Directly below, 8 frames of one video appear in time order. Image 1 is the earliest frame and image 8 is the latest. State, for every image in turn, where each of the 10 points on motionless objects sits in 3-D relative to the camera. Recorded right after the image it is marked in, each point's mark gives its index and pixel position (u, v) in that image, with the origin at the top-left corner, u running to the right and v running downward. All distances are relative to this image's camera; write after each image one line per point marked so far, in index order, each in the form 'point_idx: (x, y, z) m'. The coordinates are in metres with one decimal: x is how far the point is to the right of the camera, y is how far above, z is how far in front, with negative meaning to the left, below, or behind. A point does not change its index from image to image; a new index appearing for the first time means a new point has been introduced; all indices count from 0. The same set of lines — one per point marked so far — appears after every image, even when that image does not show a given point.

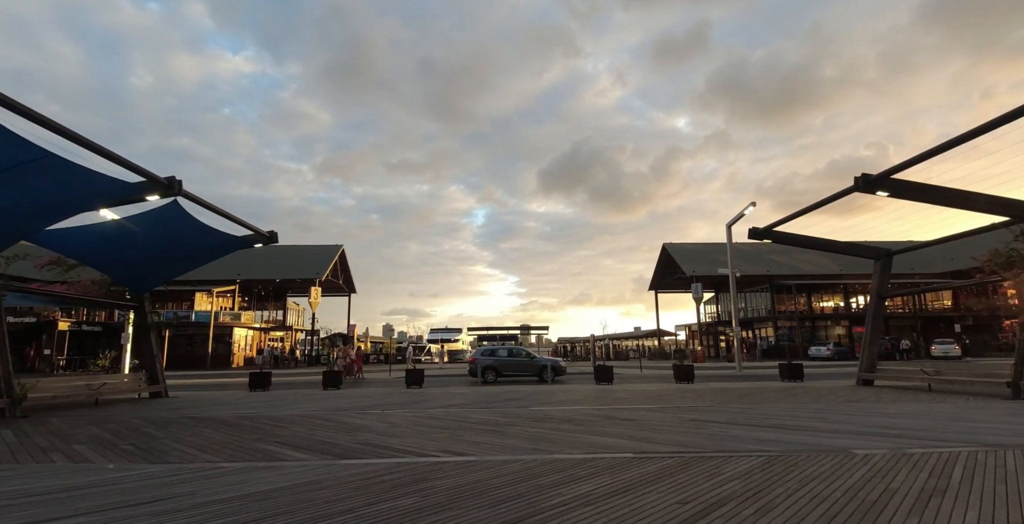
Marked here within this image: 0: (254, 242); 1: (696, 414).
0: (-8.0, +0.6, +16.4) m
1: (+3.4, -2.8, +9.6) m
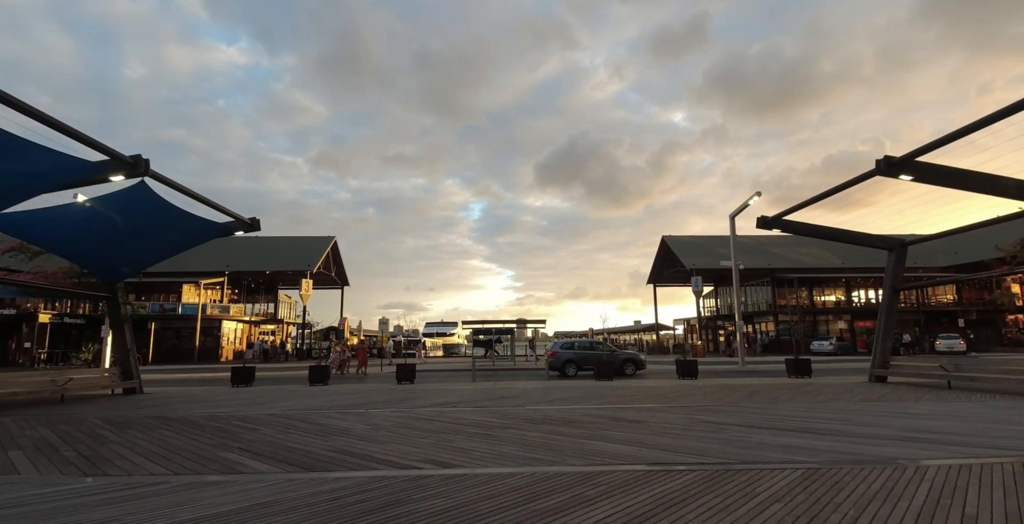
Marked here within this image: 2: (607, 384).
0: (-8.1, +1.0, +15.5) m
1: (+3.3, -2.6, +8.8) m
2: (+2.9, -3.6, +15.8) m
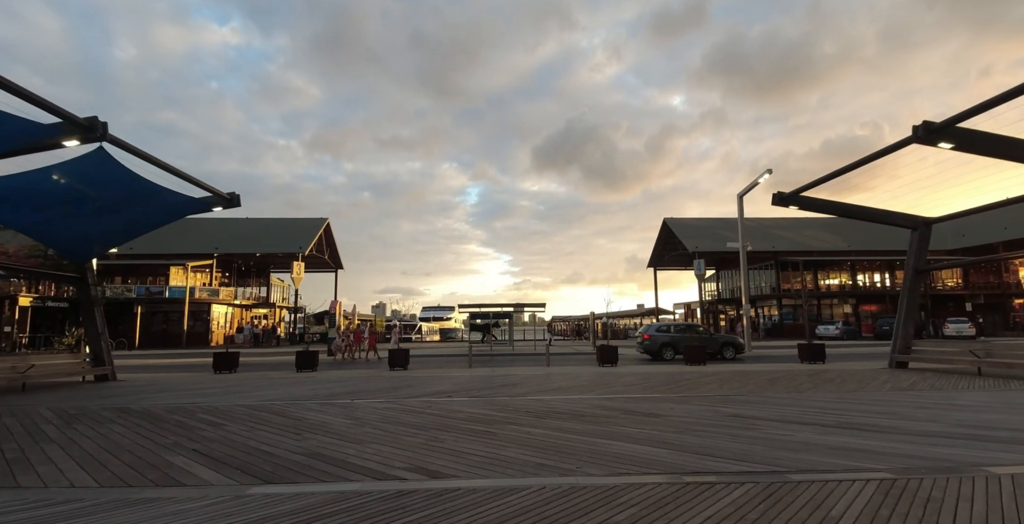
0: (-8.1, +1.6, +14.4) m
1: (+3.3, -2.2, +7.9) m
2: (+2.8, -3.0, +14.9) m
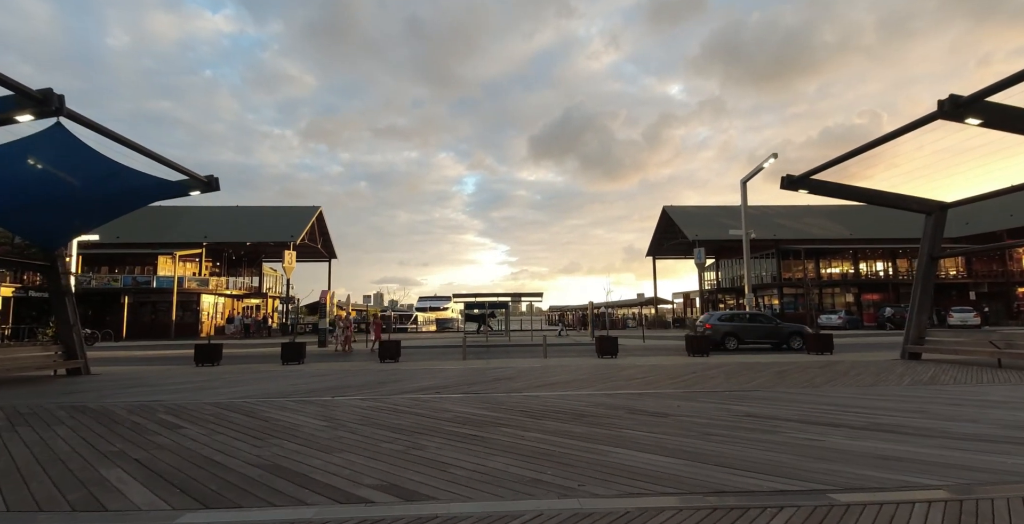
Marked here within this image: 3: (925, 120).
0: (-8.3, +1.9, +13.6) m
1: (+3.2, -1.9, +7.2) m
2: (+2.7, -2.7, +14.2) m
3: (+7.1, +2.4, +9.1) m
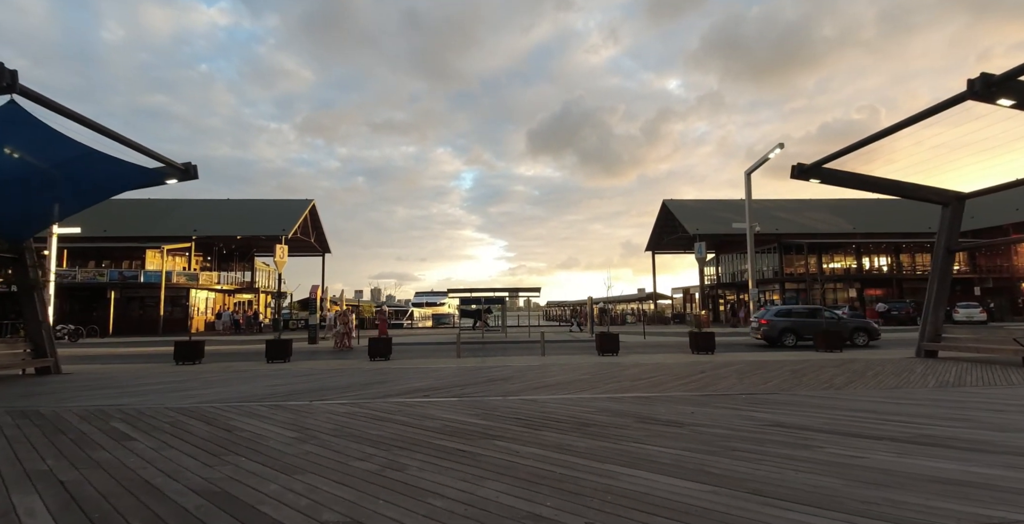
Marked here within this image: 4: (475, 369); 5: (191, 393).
0: (-8.3, +2.1, +12.8) m
1: (+3.1, -1.8, +6.5) m
2: (+2.6, -2.5, +13.5) m
3: (+7.0, +2.6, +8.4) m
4: (-0.9, -2.5, +12.3) m
5: (-5.2, -2.1, +8.6) m
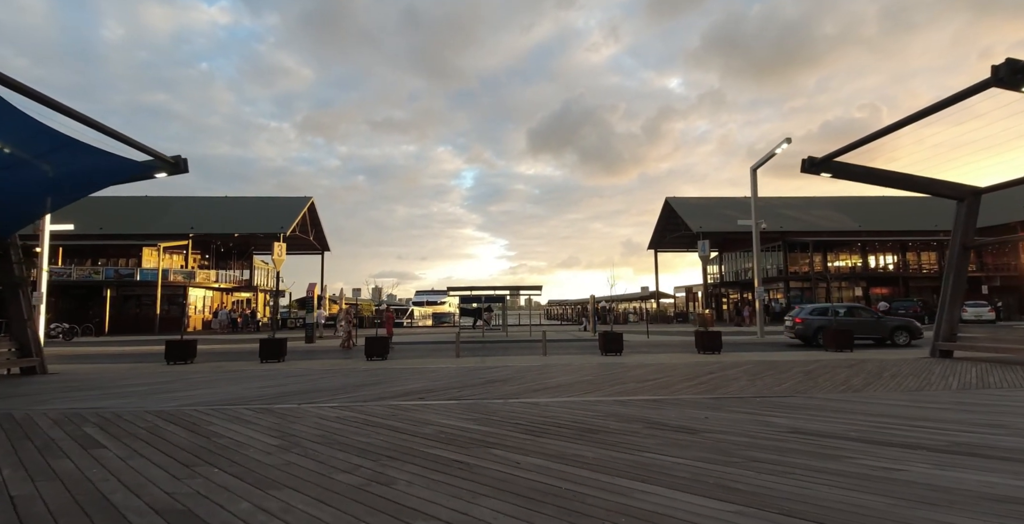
0: (-8.3, +2.2, +12.3) m
1: (+3.2, -1.8, +6.1) m
2: (+2.6, -2.4, +13.1) m
3: (+7.0, +2.6, +7.9) m
4: (-0.8, -2.4, +11.8) m
5: (-5.2, -2.1, +8.2) m
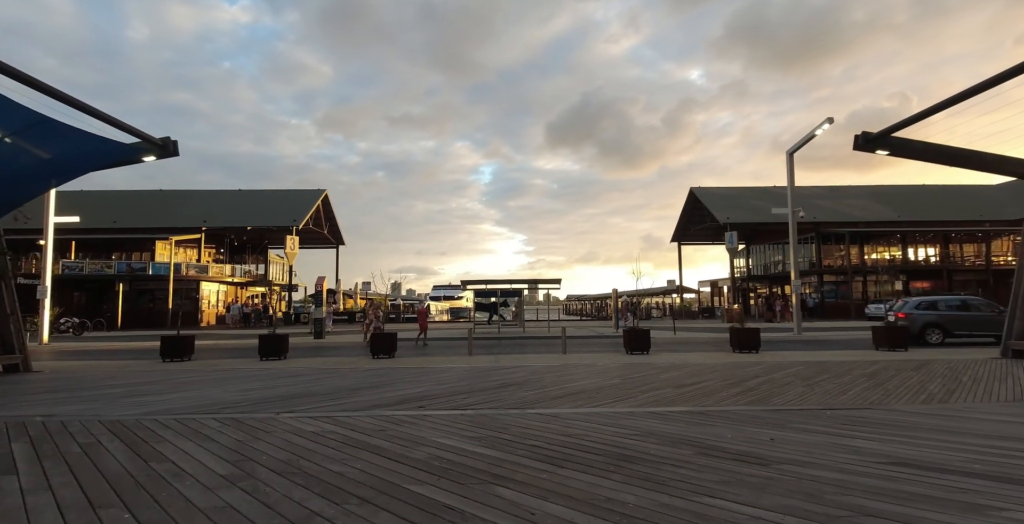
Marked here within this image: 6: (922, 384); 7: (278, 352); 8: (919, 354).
0: (-8.0, +2.4, +11.4) m
1: (+3.3, -1.6, +4.8) m
2: (+3.0, -2.2, +11.8) m
3: (+7.2, +2.8, +6.5) m
4: (-0.5, -2.2, +10.7) m
5: (-5.0, -1.9, +7.2) m
6: (+6.3, -1.9, +8.1) m
7: (-6.0, -2.3, +13.5) m
8: (+9.3, -2.1, +12.1) m
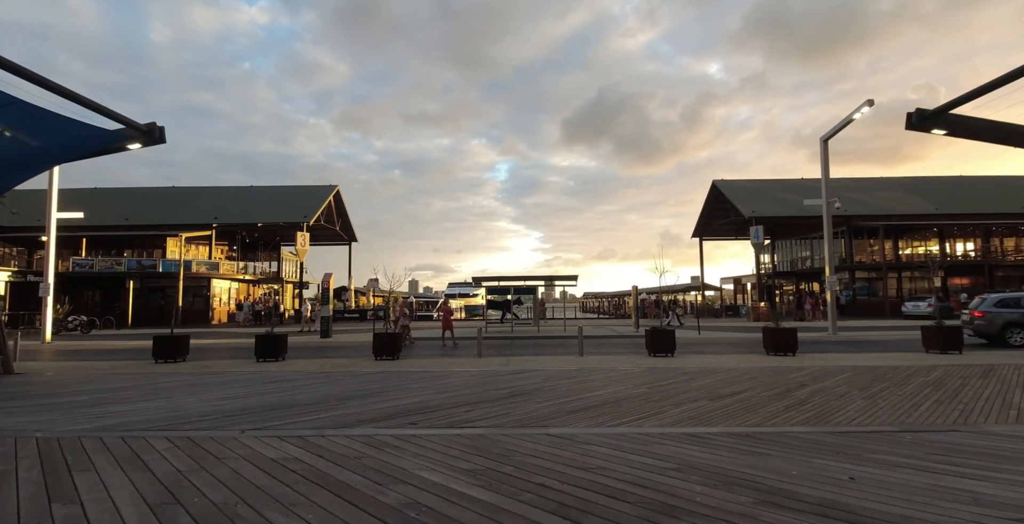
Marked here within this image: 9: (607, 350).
0: (-7.8, +2.5, +10.7) m
1: (+3.3, -1.5, +3.7) m
2: (+3.3, -2.1, +10.7) m
3: (+7.3, +3.0, +5.2) m
4: (-0.3, -2.1, +9.7) m
5: (-4.9, -1.8, +6.4) m
6: (+6.4, -1.7, +6.9) m
7: (-5.7, -2.2, +12.7) m
8: (+9.5, -2.0, +10.8) m
9: (+2.5, -2.3, +13.7) m
